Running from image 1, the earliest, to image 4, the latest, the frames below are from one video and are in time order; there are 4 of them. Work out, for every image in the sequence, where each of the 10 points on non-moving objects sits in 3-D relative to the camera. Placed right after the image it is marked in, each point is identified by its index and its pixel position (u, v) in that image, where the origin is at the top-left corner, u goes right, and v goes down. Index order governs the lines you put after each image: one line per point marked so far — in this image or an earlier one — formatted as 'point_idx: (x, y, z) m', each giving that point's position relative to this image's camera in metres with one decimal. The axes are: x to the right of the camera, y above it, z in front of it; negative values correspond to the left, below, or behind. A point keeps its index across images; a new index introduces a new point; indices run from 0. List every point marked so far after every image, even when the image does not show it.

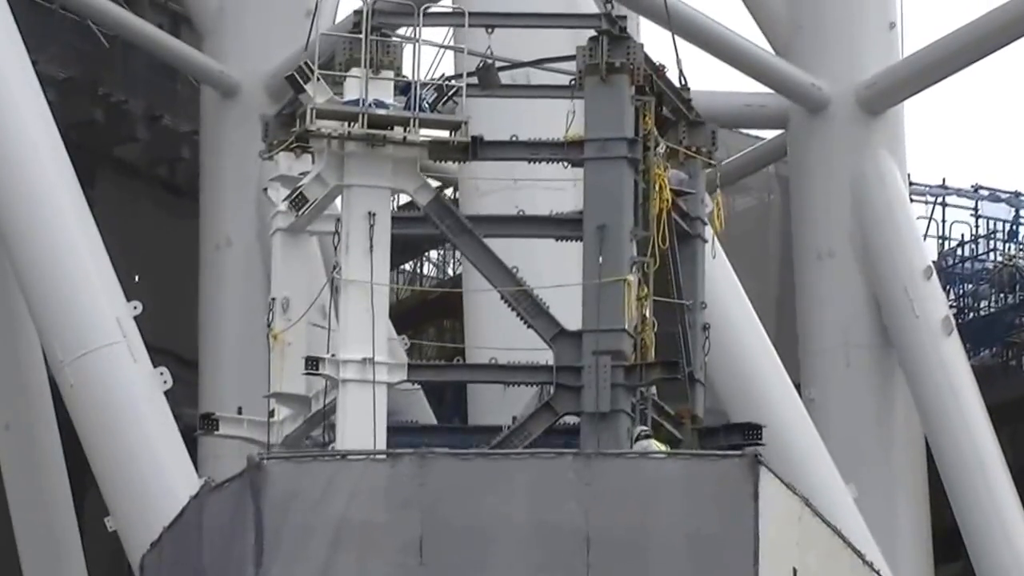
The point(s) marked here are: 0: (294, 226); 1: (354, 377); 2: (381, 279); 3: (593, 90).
0: (-1.3, +0.4, +11.5) m
1: (-0.9, -0.5, +11.0) m
2: (-0.7, 0.0, +11.0) m
3: (+0.4, +1.1, +10.8) m
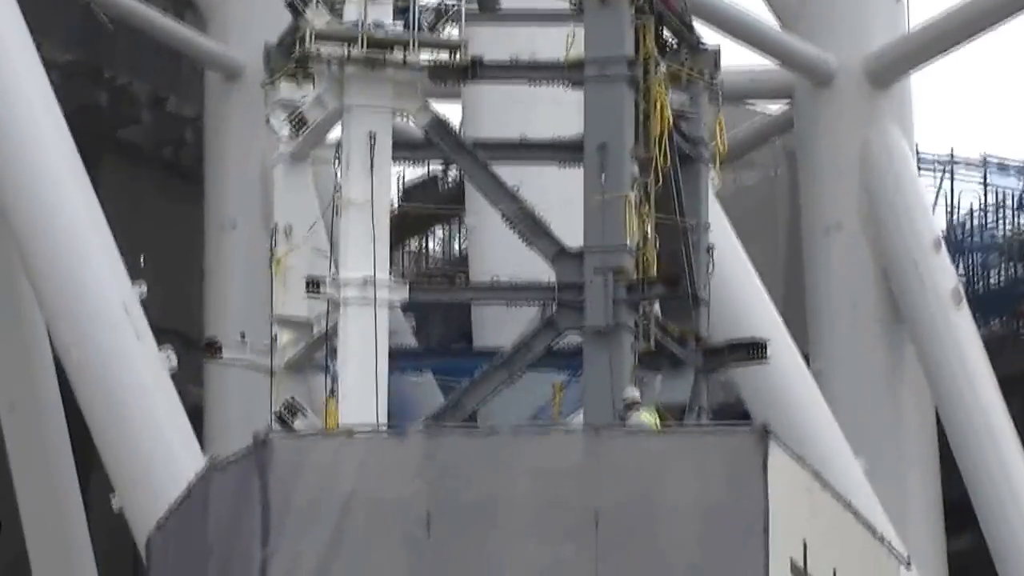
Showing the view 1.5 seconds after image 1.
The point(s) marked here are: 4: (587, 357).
0: (-1.3, +0.8, +11.5) m
1: (-0.9, -0.1, +11.0) m
2: (-0.7, +0.5, +11.0) m
3: (+0.4, +1.5, +10.8) m
4: (+0.4, -0.4, +10.8) m
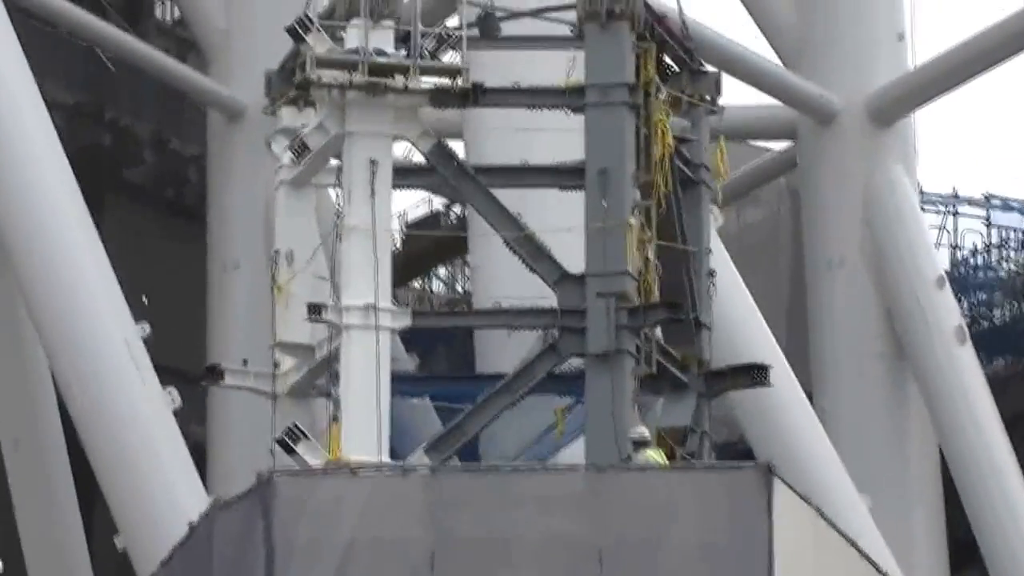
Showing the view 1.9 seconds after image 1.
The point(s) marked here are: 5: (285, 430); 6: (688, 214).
0: (-1.3, +0.7, +11.5) m
1: (-0.9, -0.2, +11.0) m
2: (-0.7, +0.4, +11.1) m
3: (+0.5, +1.4, +10.9) m
4: (+0.5, -0.5, +10.8) m
5: (-1.3, -0.8, +11.3) m
6: (+1.0, +0.5, +11.6) m
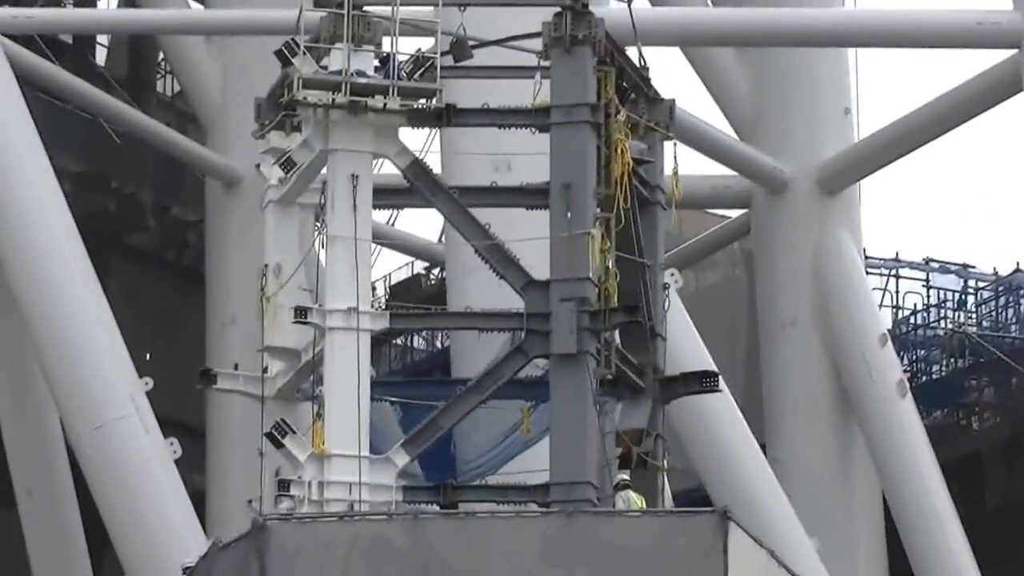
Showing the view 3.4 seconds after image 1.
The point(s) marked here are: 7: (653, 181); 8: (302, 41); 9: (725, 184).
0: (-1.4, +0.6, +12.6) m
1: (-1.0, -0.2, +12.0) m
2: (-0.9, +0.3, +12.2) m
3: (+0.3, +1.4, +12.1) m
4: (+0.3, -0.6, +11.8) m
5: (-1.5, -0.9, +12.3) m
6: (+0.9, +0.4, +12.7) m
7: (+0.9, +0.7, +12.8) m
8: (-1.3, +1.5, +12.3) m
9: (+2.0, +0.9, +18.3) m
